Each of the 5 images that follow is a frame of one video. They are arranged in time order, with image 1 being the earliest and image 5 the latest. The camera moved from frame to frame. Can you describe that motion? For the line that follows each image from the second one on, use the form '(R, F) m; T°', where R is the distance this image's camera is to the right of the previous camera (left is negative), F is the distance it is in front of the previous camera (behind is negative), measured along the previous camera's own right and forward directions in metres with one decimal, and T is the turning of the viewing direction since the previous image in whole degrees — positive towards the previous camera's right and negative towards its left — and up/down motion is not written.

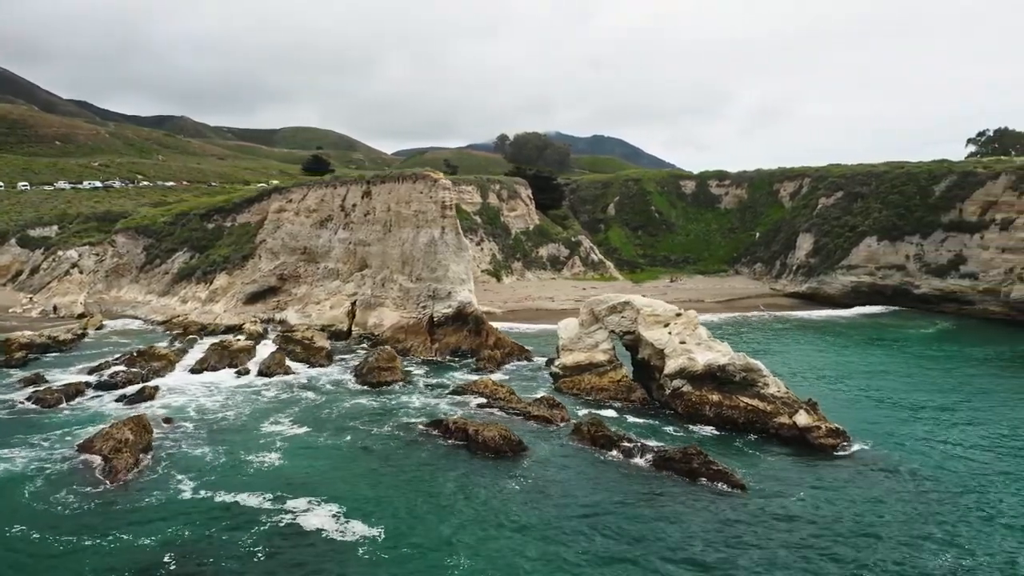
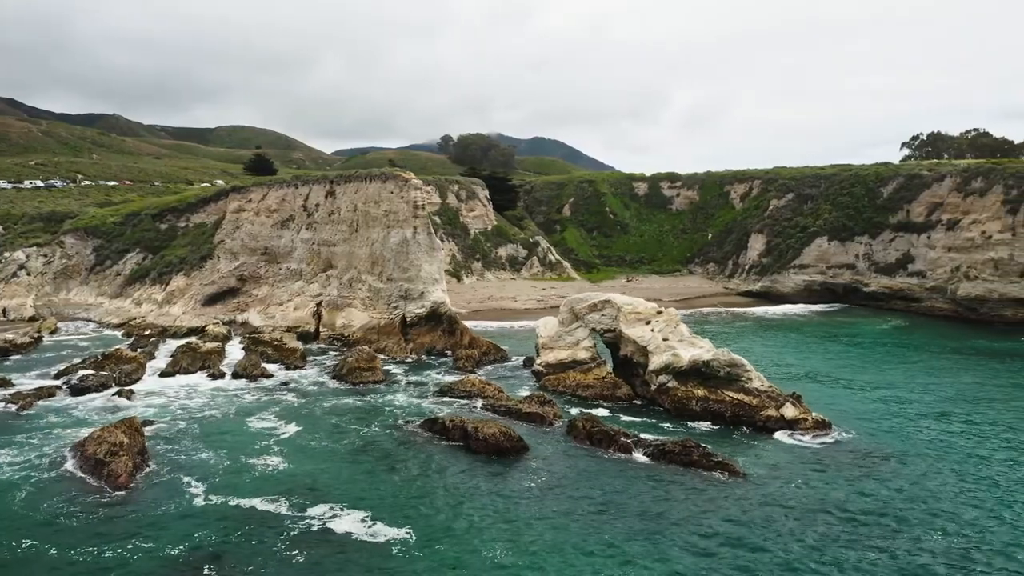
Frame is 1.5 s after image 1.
(-1.2, -0.1) m; +4°
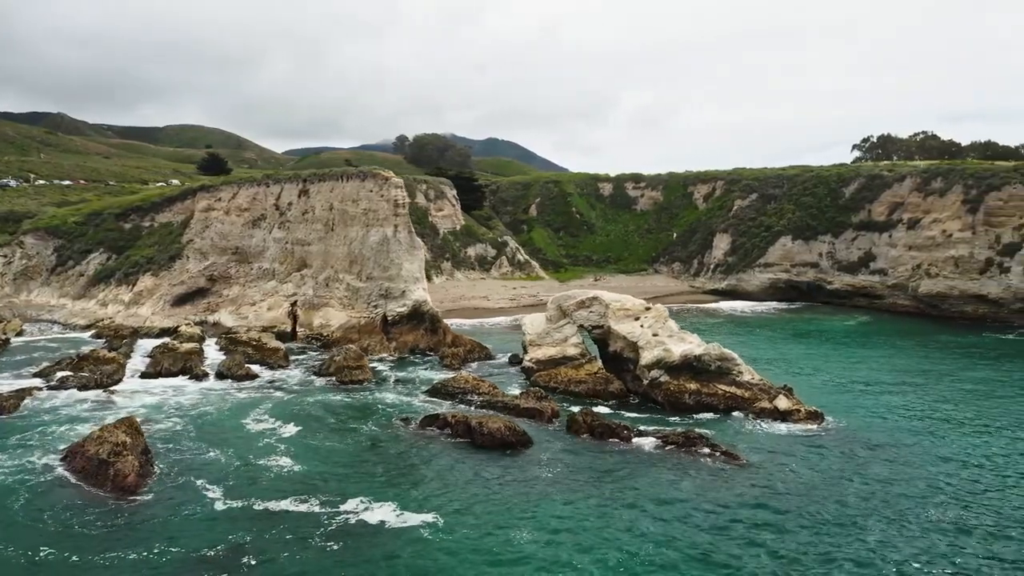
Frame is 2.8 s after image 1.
(-1.0, -0.1) m; +3°
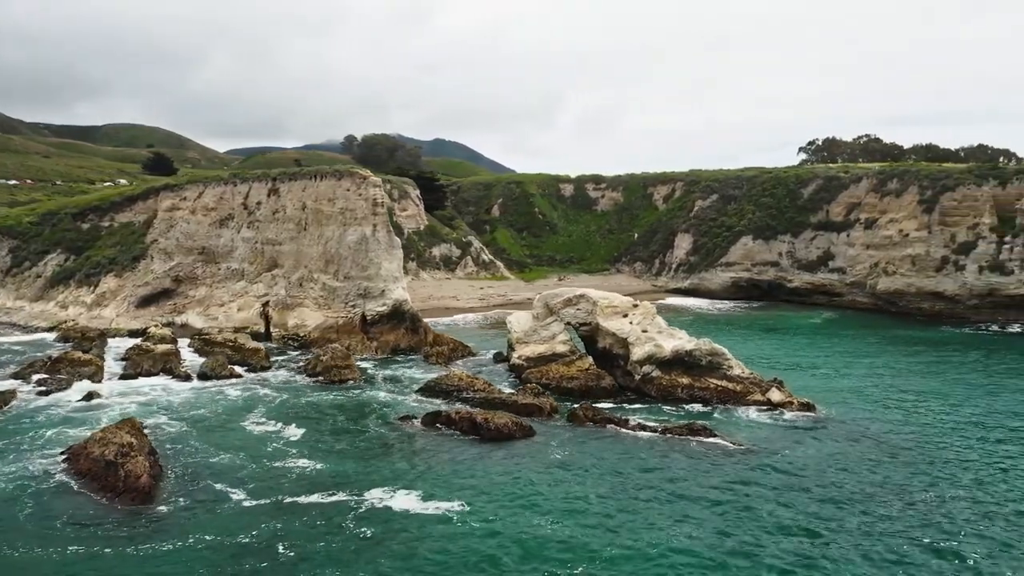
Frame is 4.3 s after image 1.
(-1.2, -0.2) m; +3°
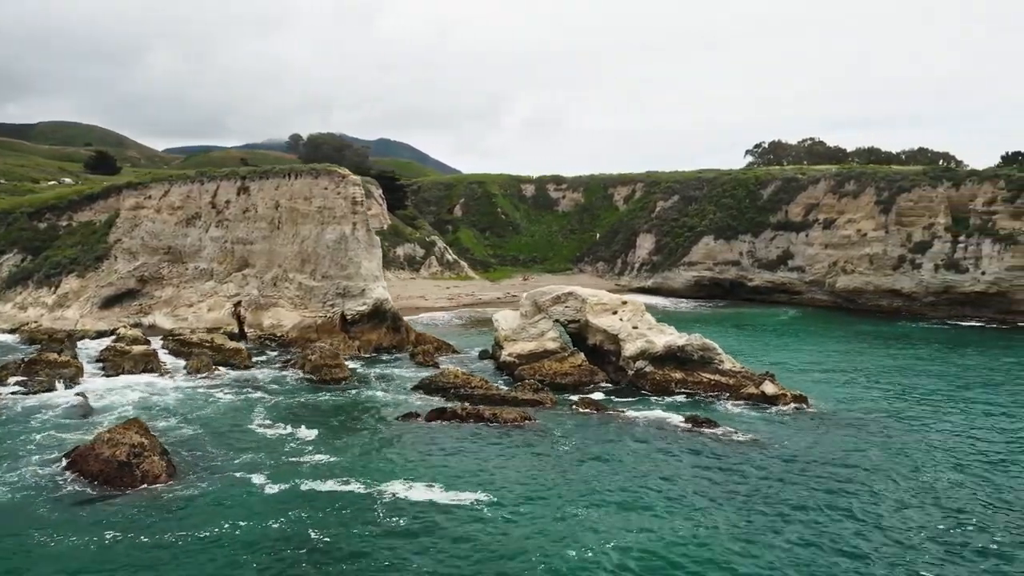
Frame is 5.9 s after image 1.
(-1.4, -0.4) m; +3°
